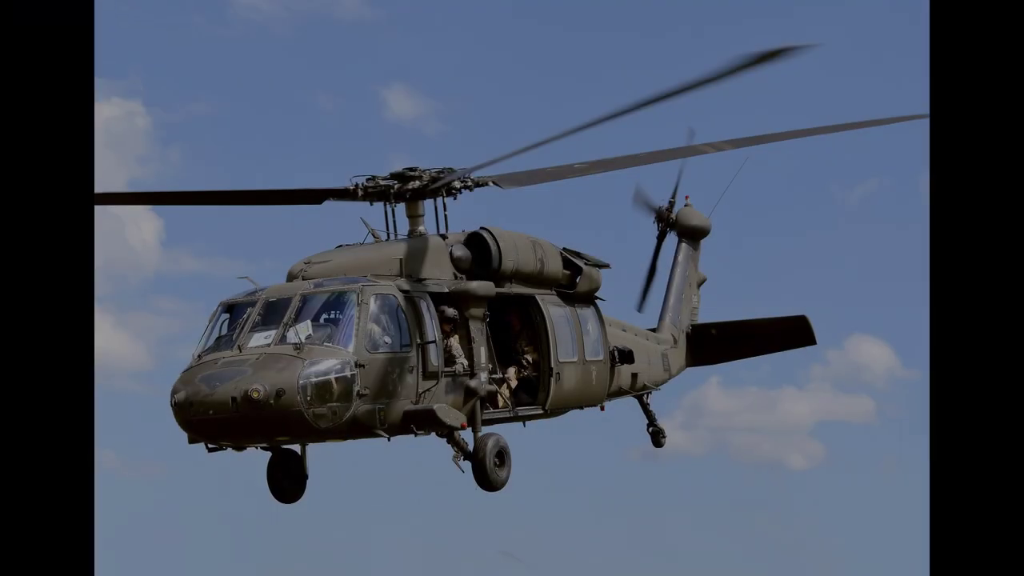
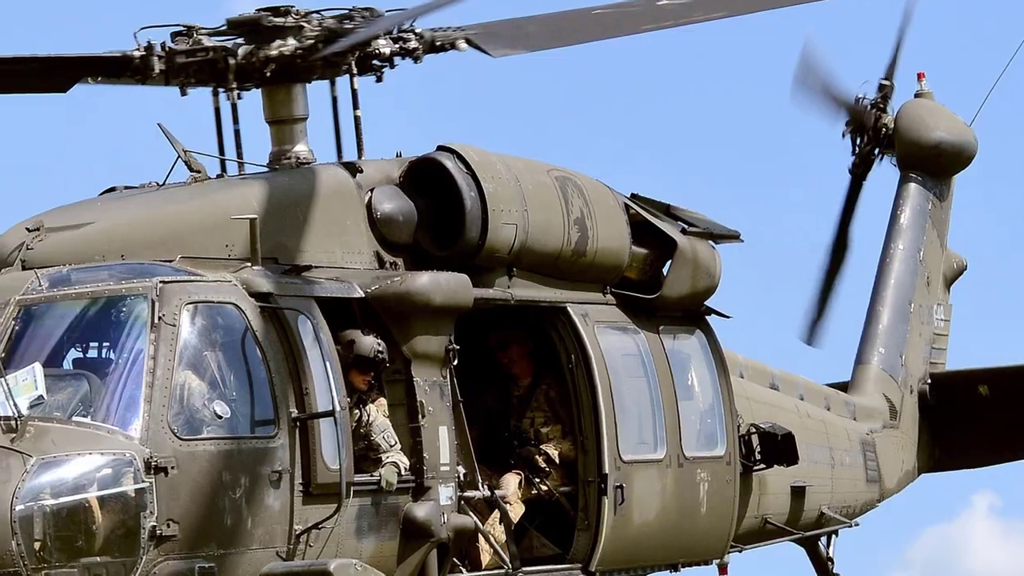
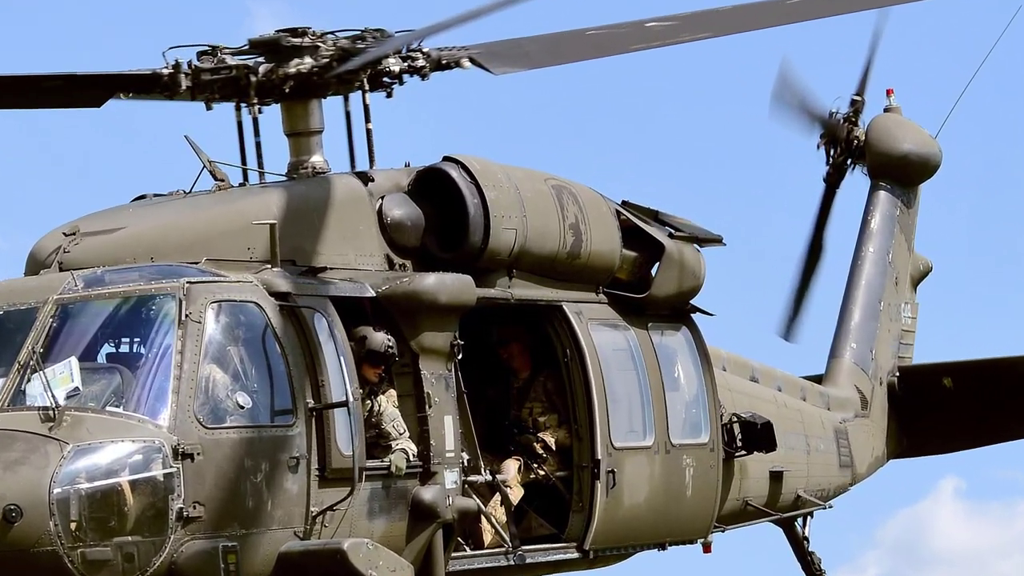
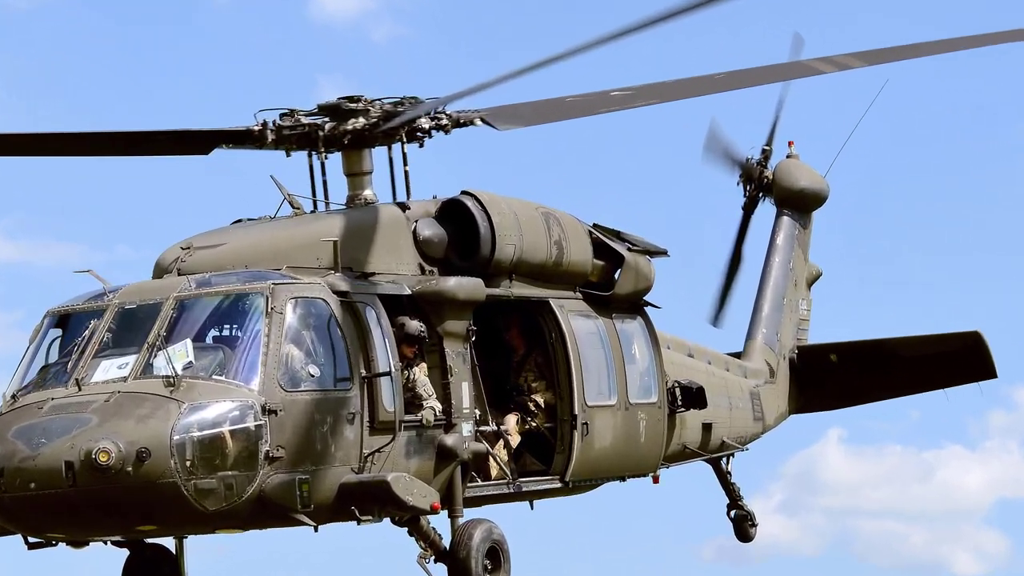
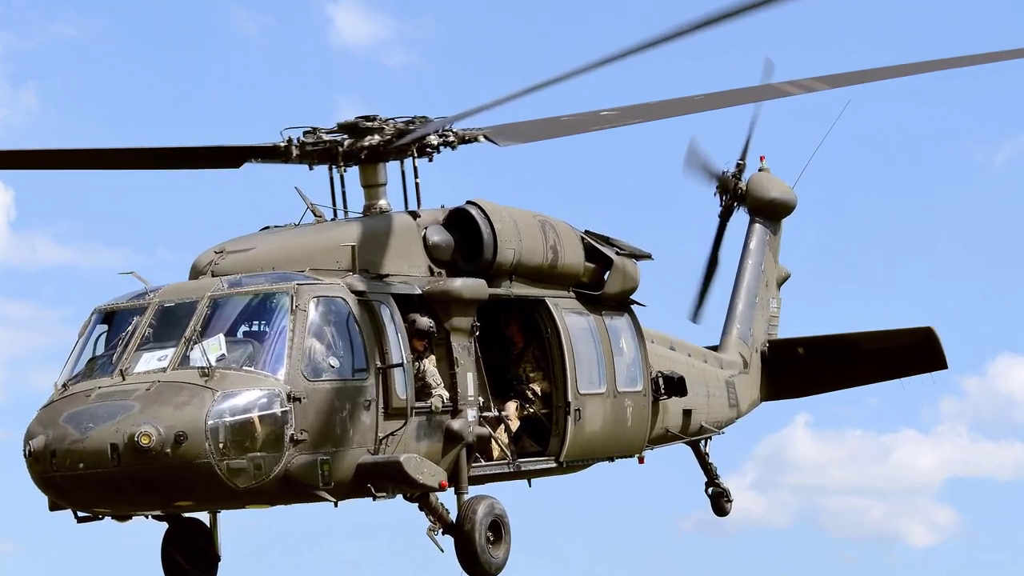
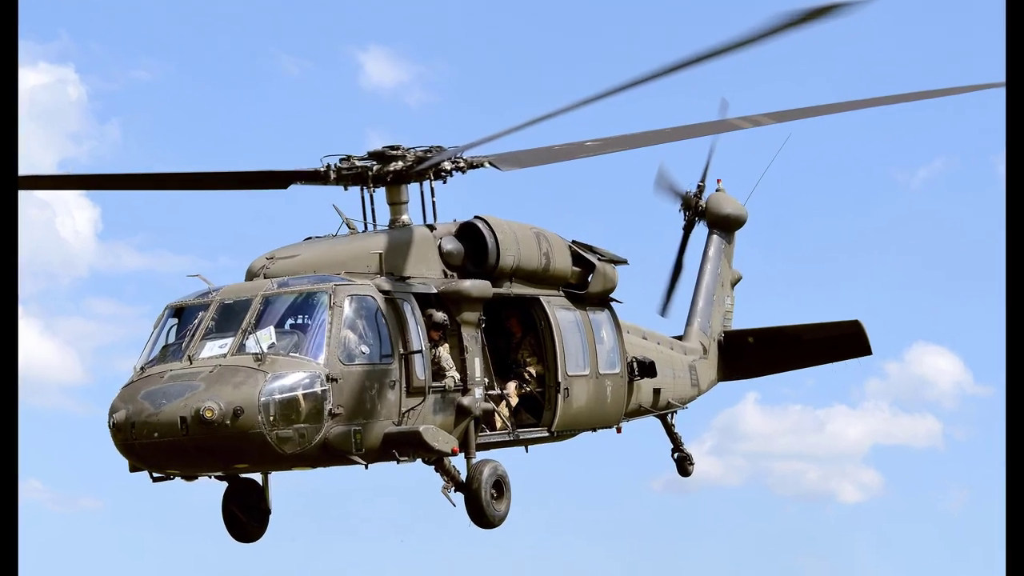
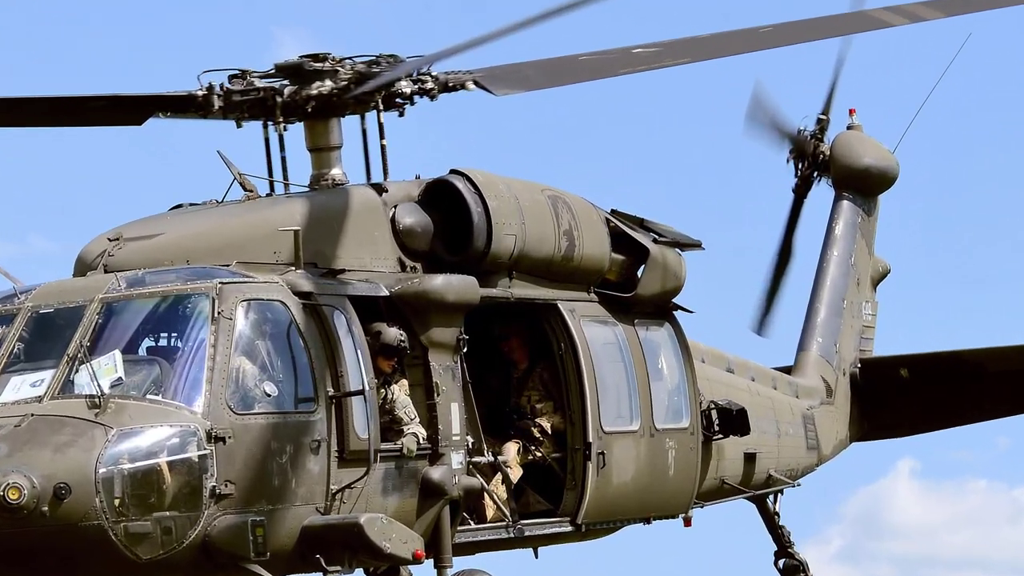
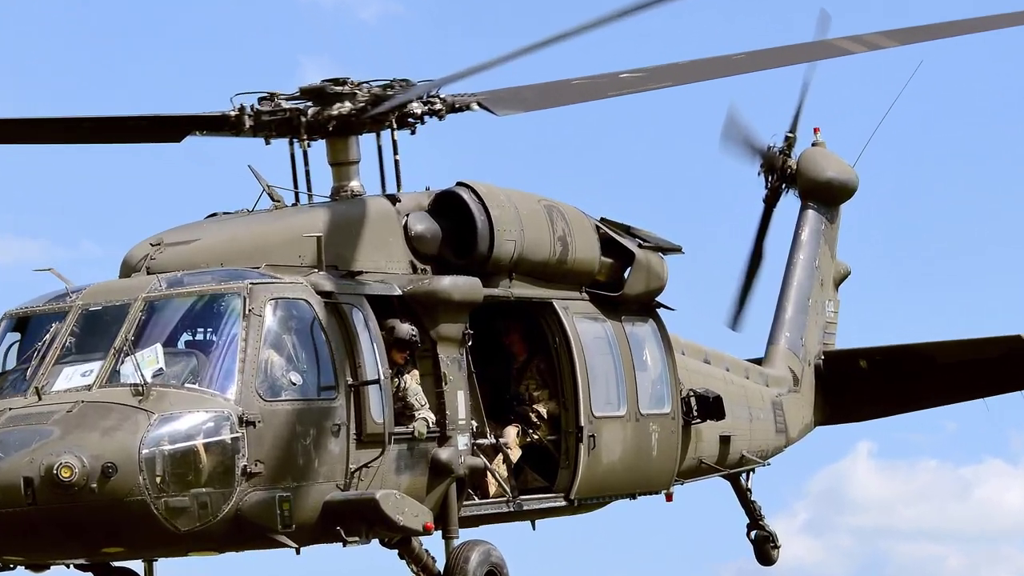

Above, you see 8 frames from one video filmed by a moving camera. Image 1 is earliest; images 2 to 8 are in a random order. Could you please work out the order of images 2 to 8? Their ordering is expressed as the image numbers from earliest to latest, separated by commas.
6, 5, 4, 8, 7, 3, 2
